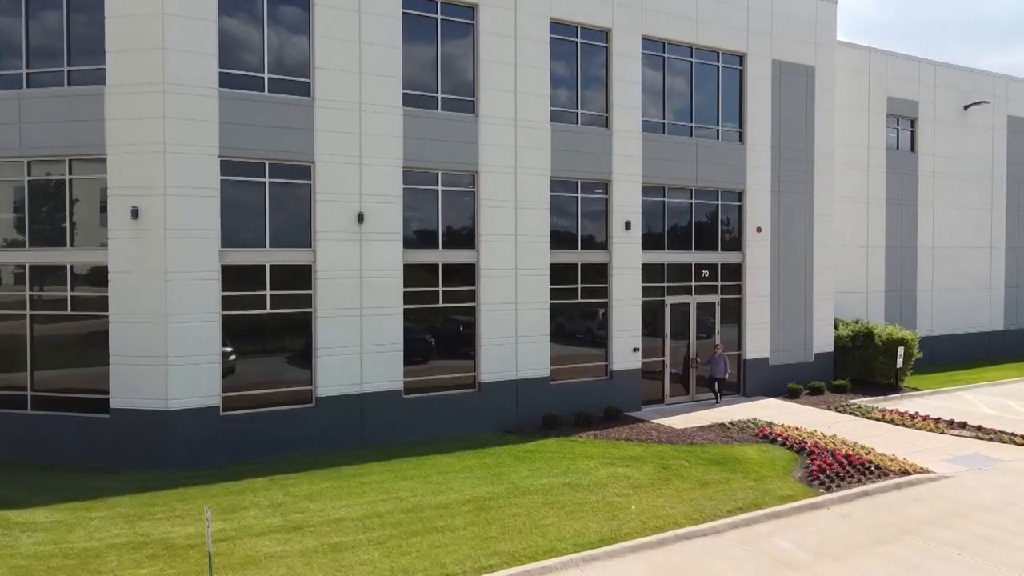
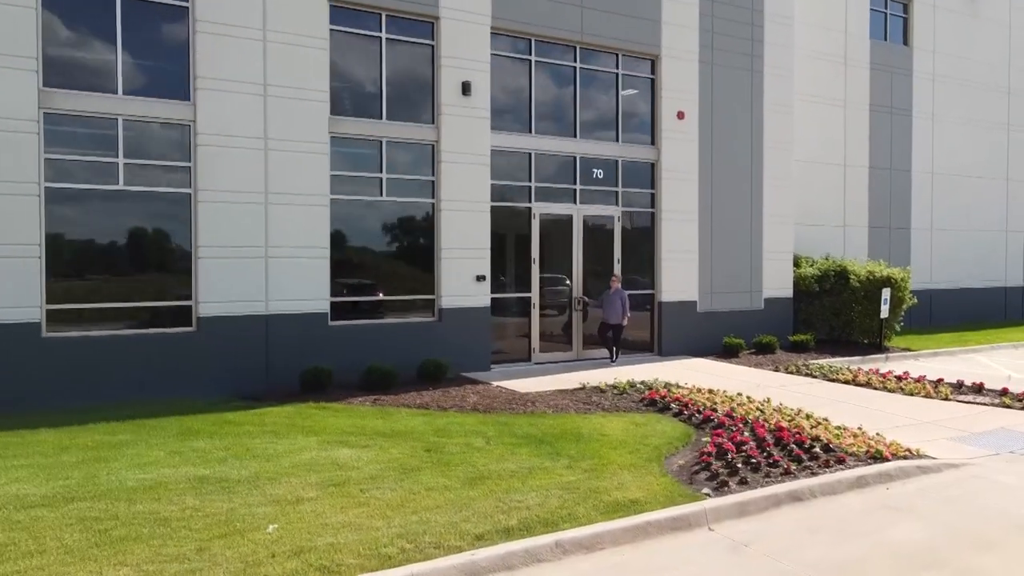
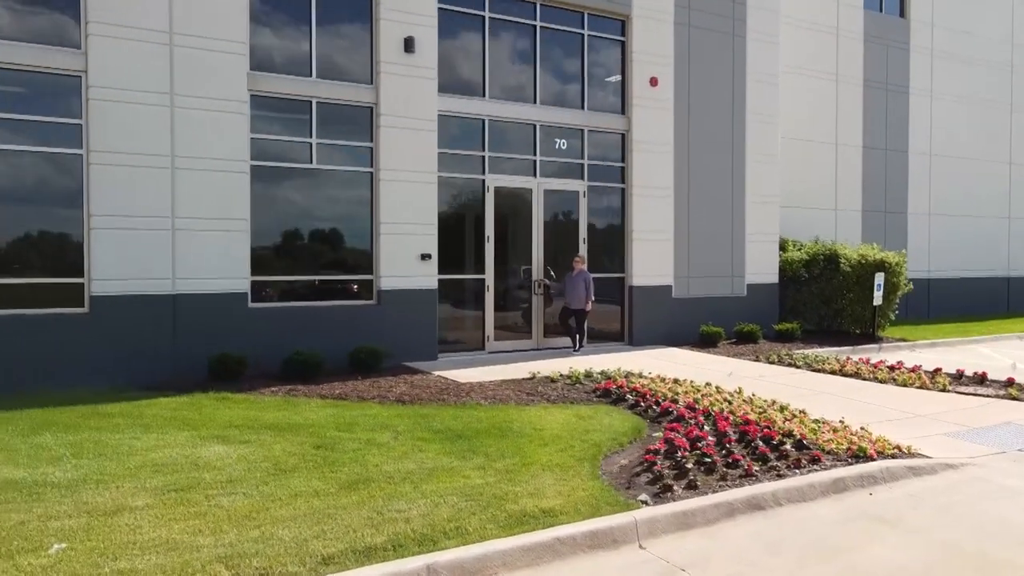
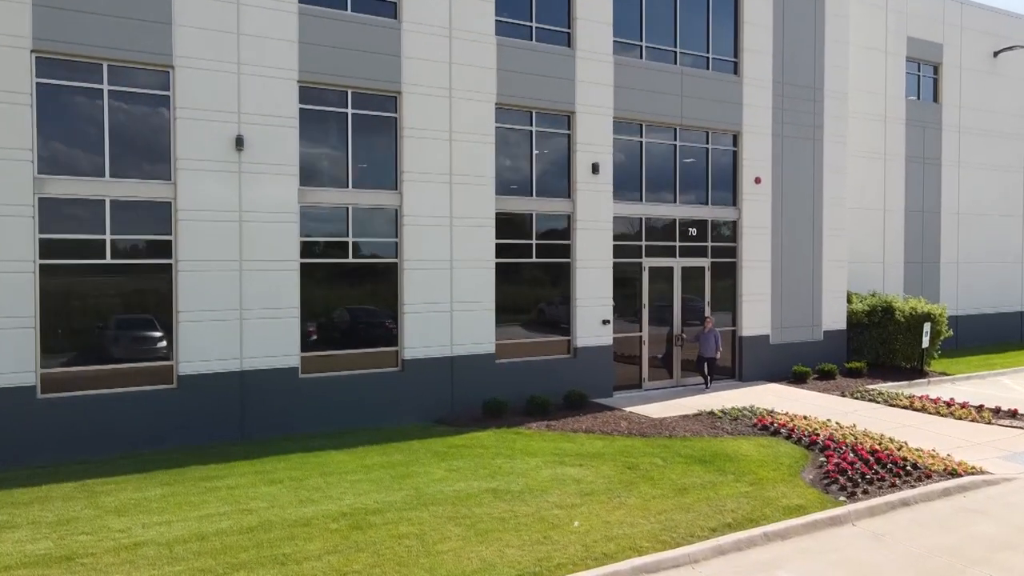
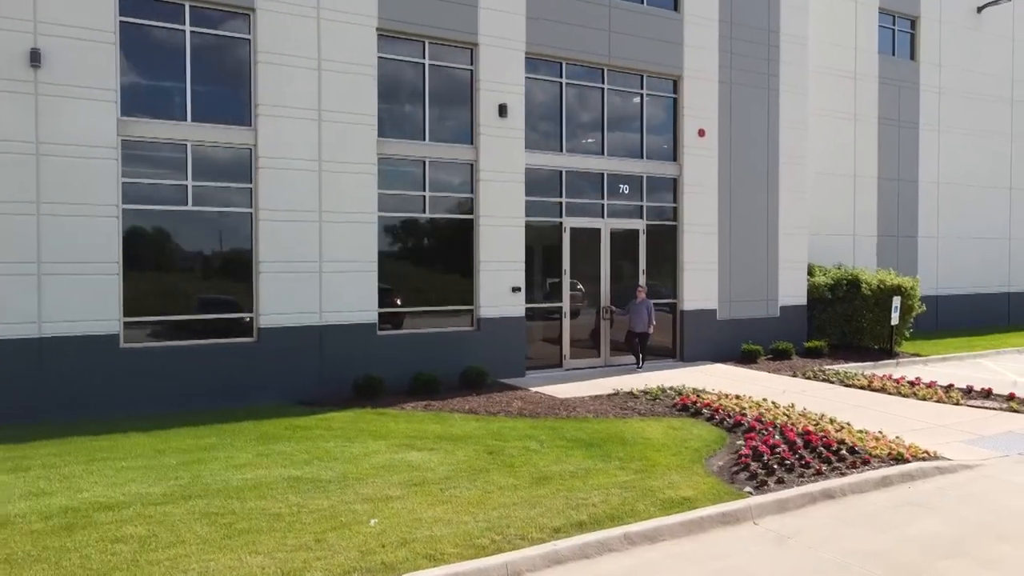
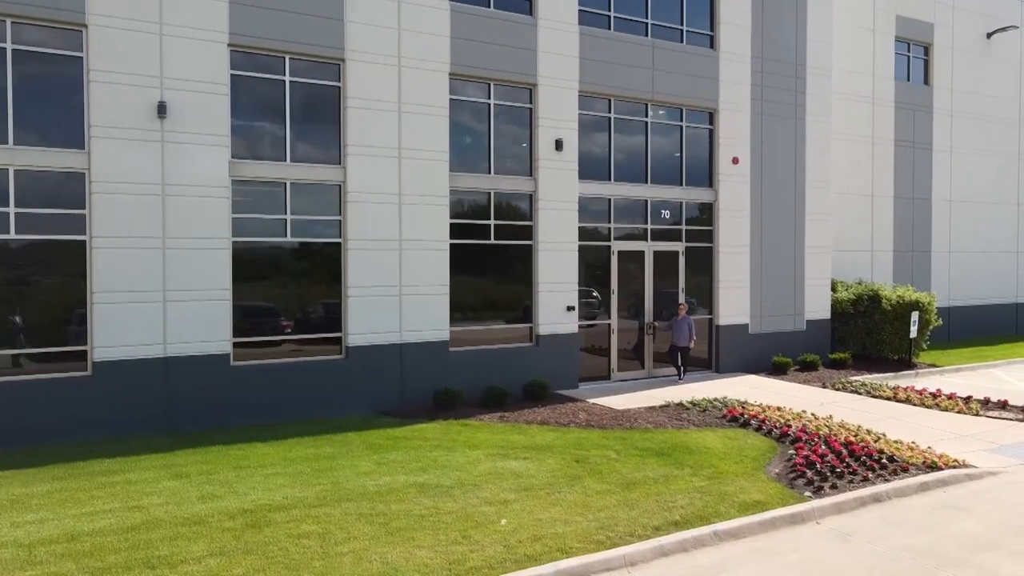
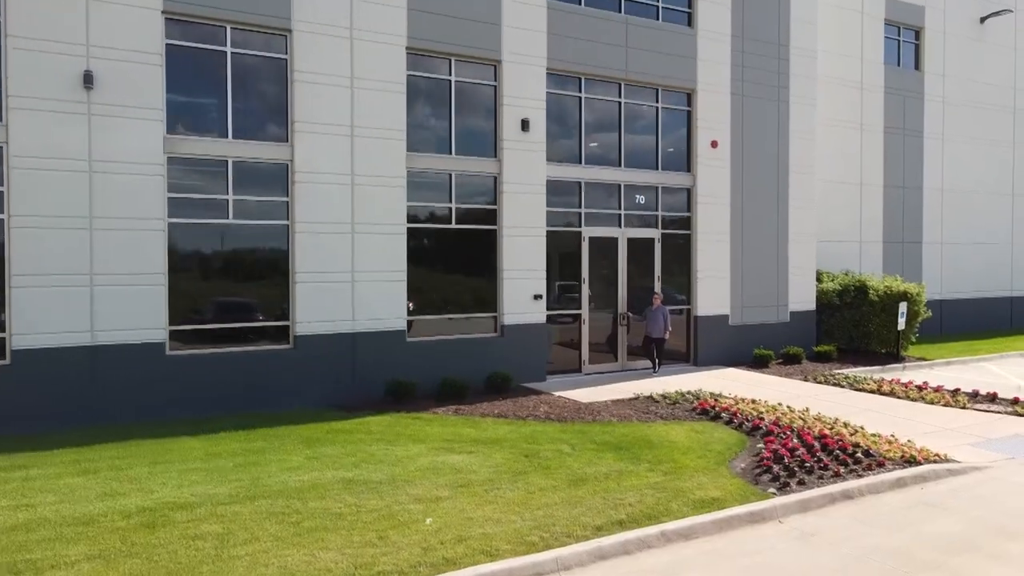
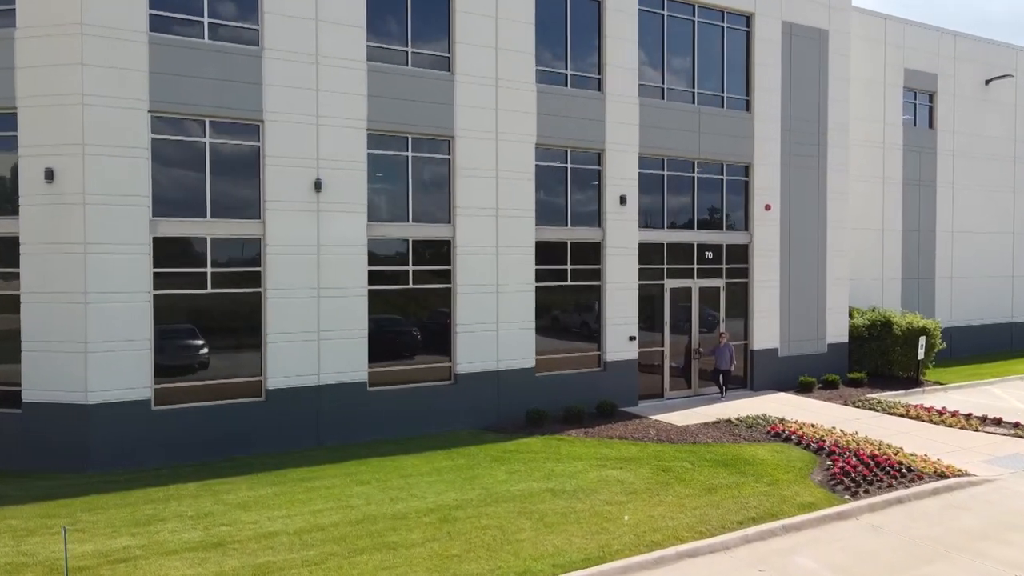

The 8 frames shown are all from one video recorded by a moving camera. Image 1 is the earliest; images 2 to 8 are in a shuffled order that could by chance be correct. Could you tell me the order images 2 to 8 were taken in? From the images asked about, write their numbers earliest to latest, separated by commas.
8, 4, 6, 7, 5, 2, 3
